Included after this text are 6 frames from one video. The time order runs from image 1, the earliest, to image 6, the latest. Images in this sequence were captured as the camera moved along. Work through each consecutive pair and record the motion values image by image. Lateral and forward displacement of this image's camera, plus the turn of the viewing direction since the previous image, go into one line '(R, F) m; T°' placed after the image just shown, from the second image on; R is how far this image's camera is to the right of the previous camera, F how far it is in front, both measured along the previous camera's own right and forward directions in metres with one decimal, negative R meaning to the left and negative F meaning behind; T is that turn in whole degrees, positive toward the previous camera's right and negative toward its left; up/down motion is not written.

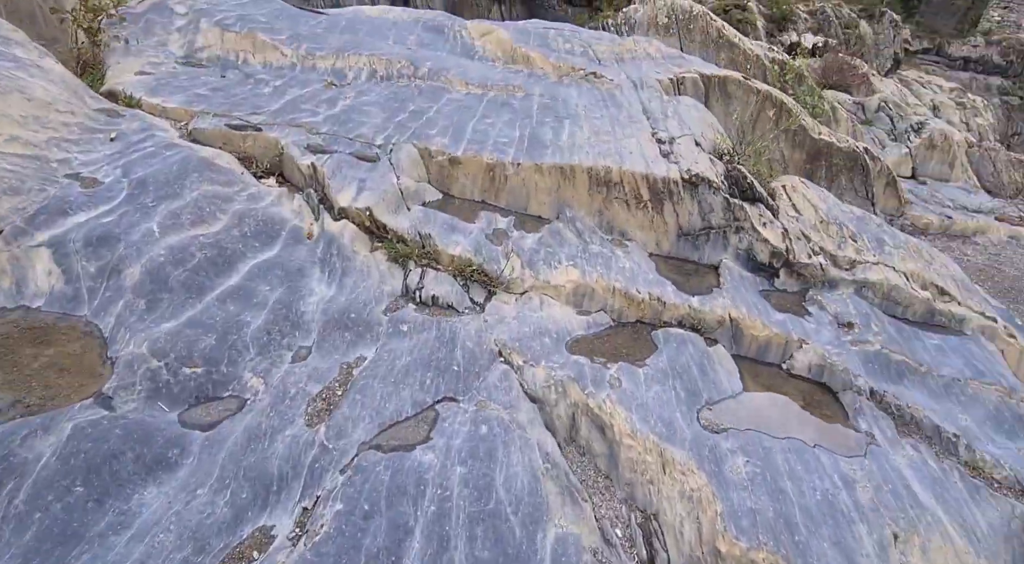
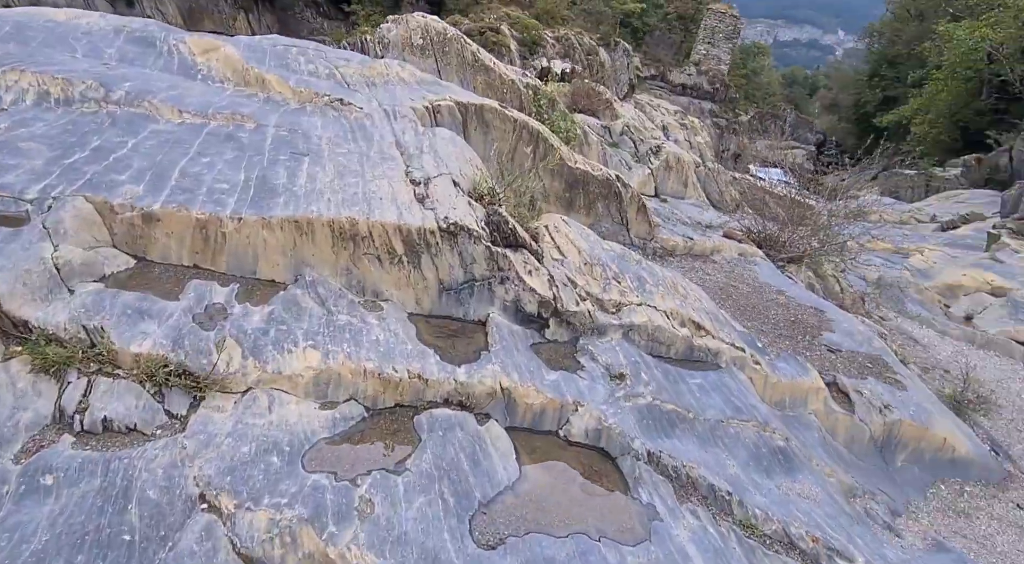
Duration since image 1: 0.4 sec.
(+0.1, +0.5) m; +16°
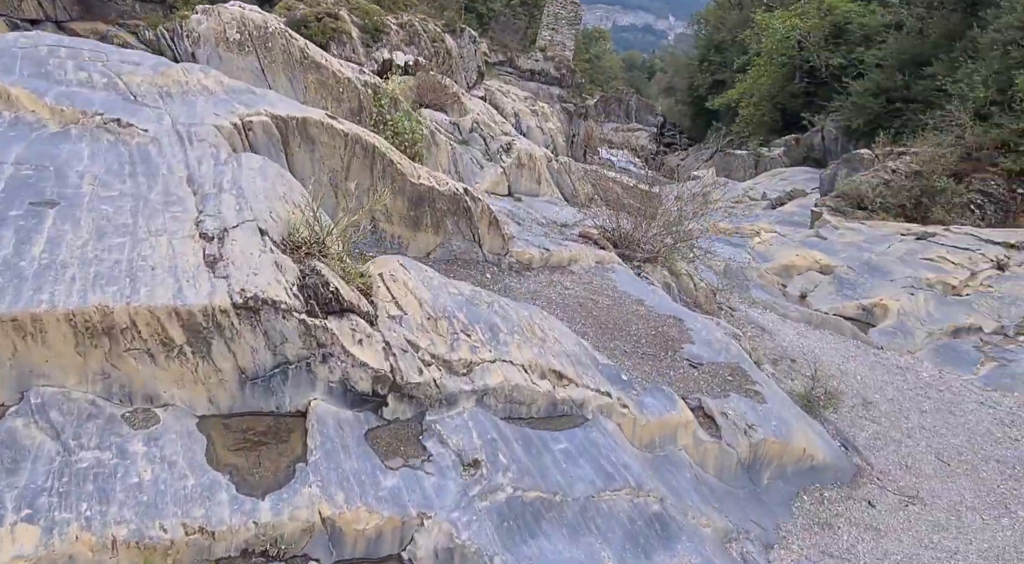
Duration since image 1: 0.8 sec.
(+0.1, +0.6) m; +10°
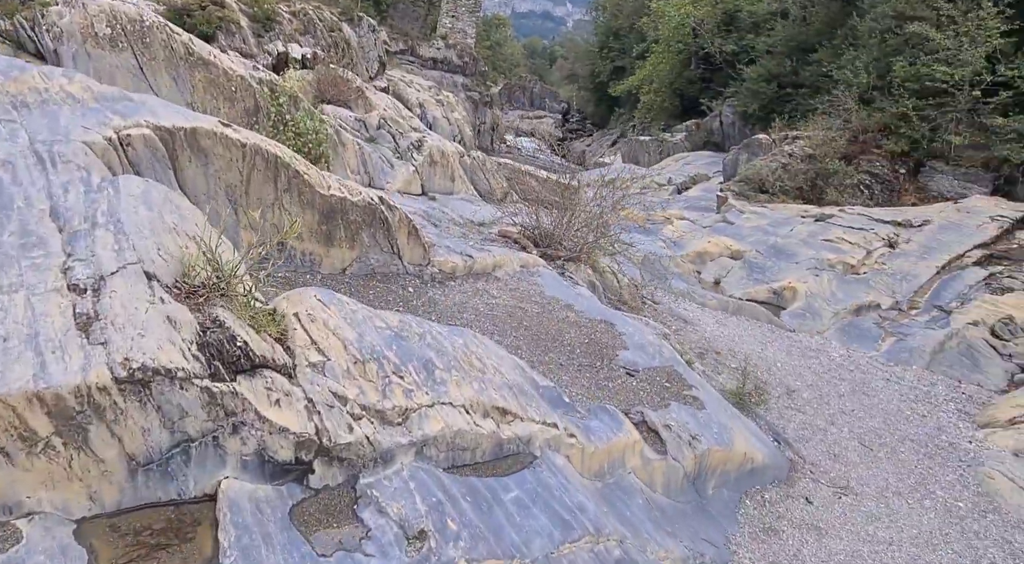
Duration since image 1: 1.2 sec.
(-0.1, +0.4) m; +6°
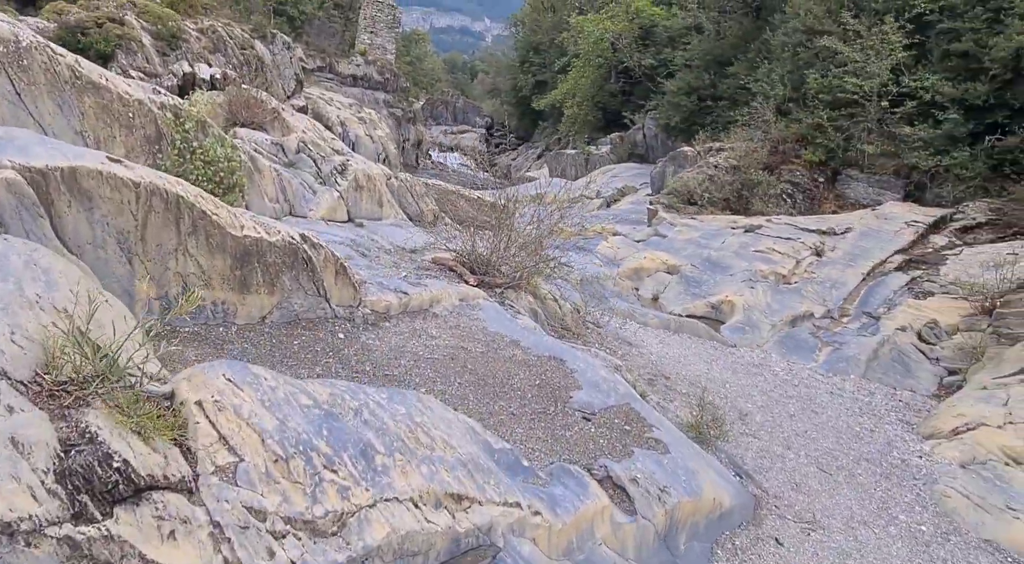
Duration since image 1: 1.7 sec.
(-0.1, +0.5) m; +5°
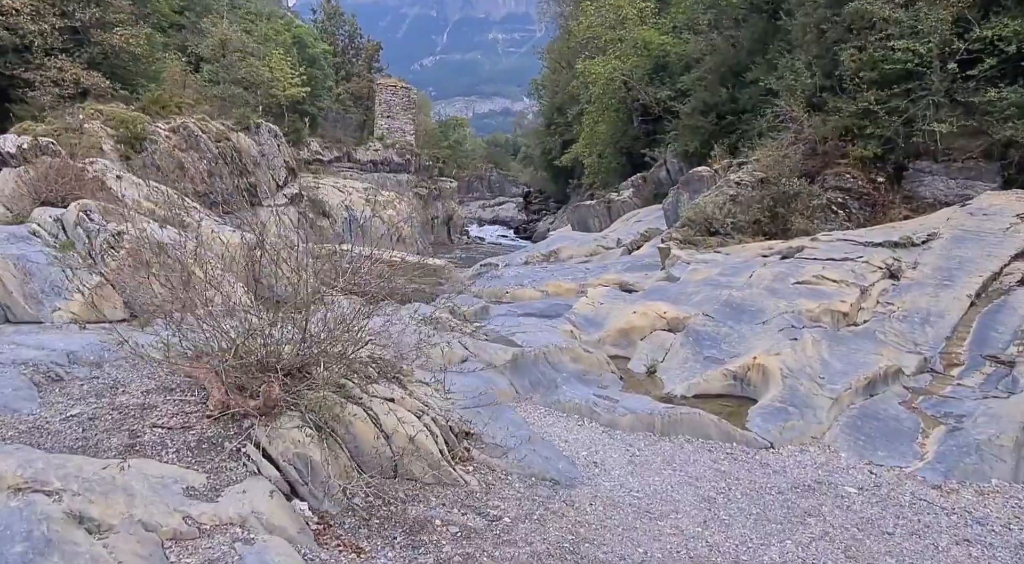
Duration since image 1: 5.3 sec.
(+1.6, +4.3) m; -4°
